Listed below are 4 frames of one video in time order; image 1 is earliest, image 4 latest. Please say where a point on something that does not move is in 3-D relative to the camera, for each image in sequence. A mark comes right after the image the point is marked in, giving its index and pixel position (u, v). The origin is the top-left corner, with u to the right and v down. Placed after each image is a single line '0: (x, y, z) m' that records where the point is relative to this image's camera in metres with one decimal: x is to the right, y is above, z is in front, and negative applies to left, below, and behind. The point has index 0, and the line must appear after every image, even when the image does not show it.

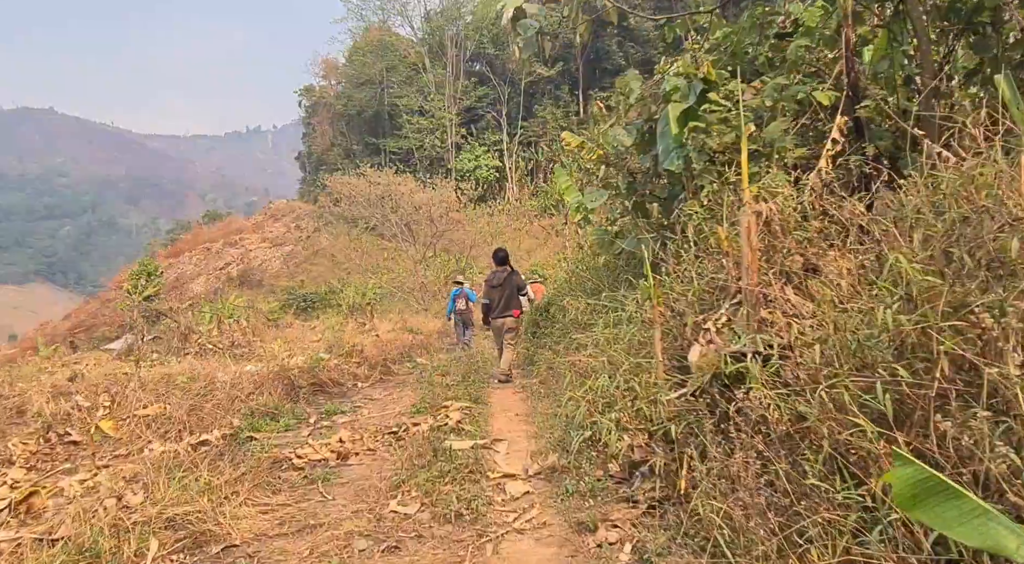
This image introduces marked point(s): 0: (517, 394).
0: (0.0, -0.9, +6.4) m
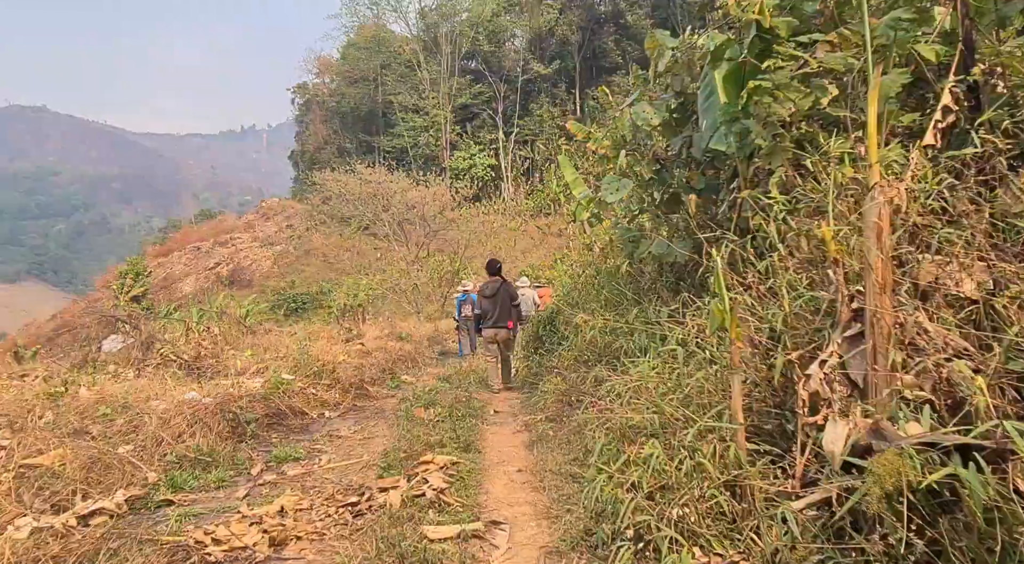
0: (0.0, -1.0, +5.1) m
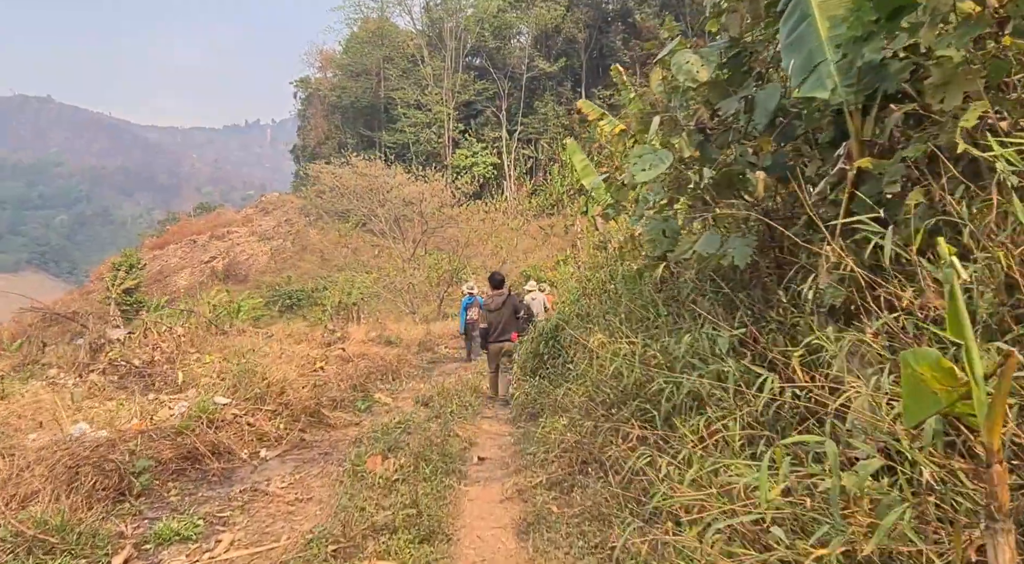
0: (0.0, -1.0, +3.6) m
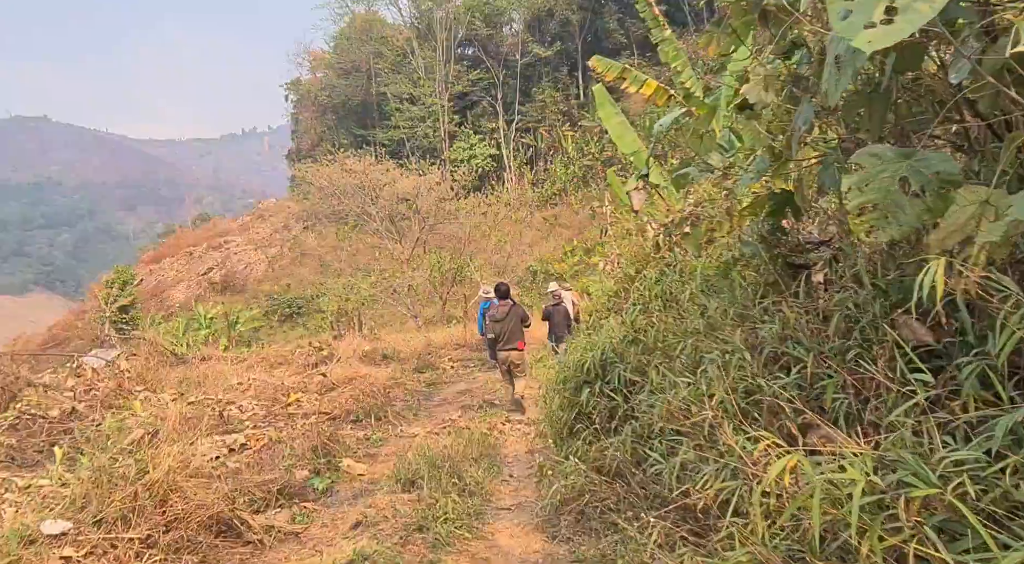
0: (+0.1, -1.1, +1.2) m
